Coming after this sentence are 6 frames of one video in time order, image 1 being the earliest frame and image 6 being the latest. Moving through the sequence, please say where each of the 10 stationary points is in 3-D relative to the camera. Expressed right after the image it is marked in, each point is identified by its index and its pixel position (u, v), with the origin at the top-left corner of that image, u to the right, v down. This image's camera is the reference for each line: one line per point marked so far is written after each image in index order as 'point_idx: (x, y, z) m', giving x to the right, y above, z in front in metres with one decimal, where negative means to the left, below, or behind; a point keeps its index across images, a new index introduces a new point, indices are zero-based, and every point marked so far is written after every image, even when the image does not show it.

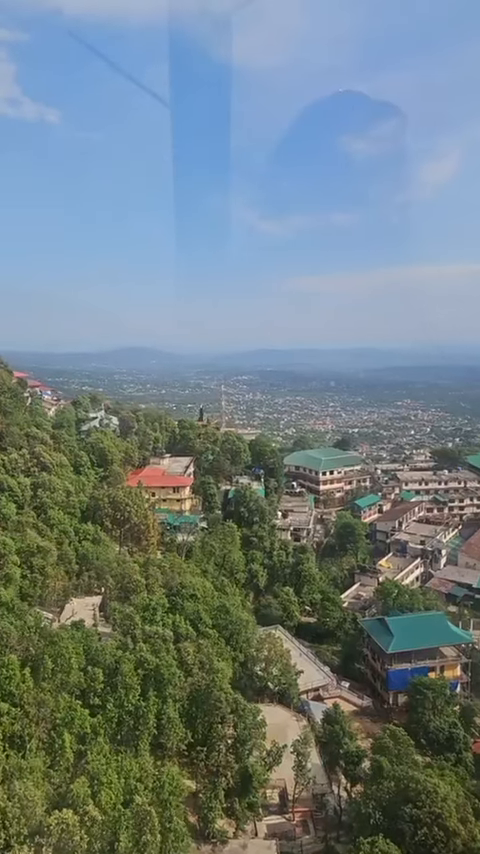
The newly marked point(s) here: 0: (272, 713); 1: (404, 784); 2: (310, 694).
0: (+0.6, -6.0, +13.9) m
1: (+2.2, -4.9, +9.1) m
2: (+1.7, -6.5, +16.1) m
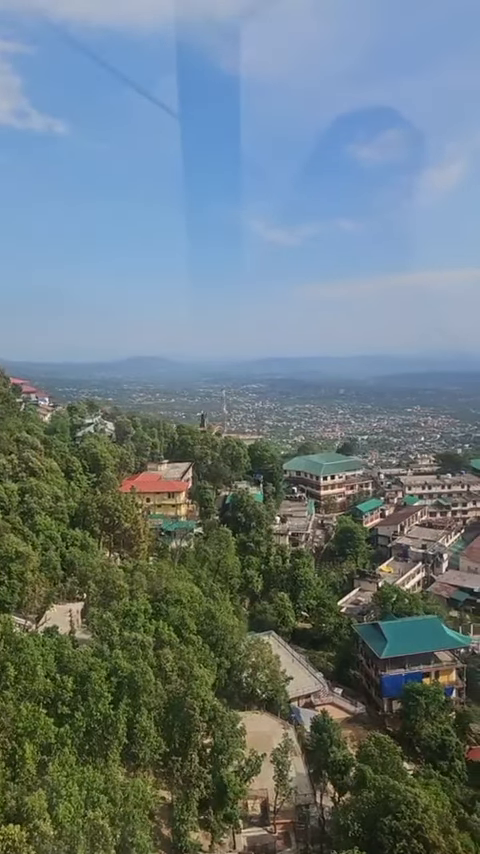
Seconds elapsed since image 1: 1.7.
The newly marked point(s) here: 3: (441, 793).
0: (+0.4, -6.0, +13.5) m
1: (+1.9, -4.8, +8.8) m
2: (+1.4, -6.5, +15.7) m
3: (+3.0, -5.5, +10.0) m
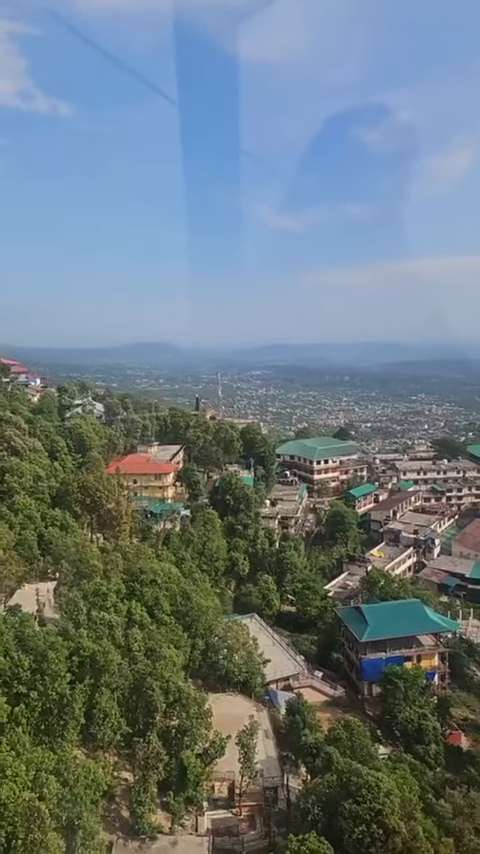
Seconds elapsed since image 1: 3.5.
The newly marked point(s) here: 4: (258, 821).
0: (-0.2, -5.5, +13.3) m
1: (+1.4, -4.5, +8.6) m
2: (+0.9, -6.0, +15.5) m
3: (+2.5, -5.2, +9.8) m
4: (+0.3, -5.9, +9.9) m
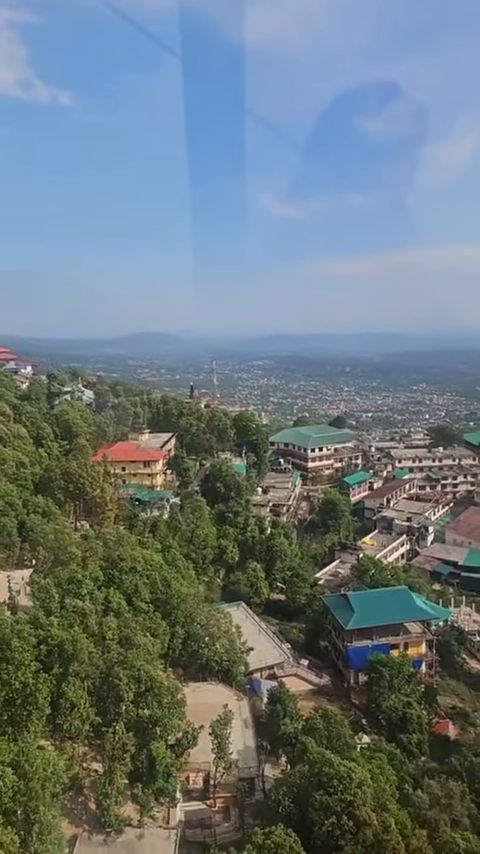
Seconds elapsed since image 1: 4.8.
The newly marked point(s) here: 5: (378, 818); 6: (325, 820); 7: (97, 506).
0: (-0.6, -5.2, +13.1) m
1: (+1.0, -4.2, +8.3) m
2: (+0.5, -5.6, +15.3) m
3: (+2.1, -4.9, +9.6) m
4: (-0.1, -5.6, +9.7) m
5: (+1.6, -4.6, +7.8) m
6: (+1.0, -4.6, +7.7) m
7: (-4.2, -2.3, +19.4) m
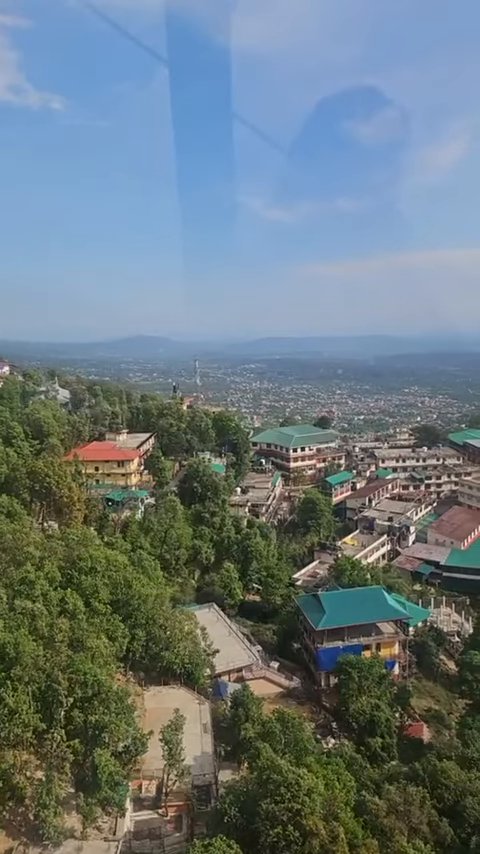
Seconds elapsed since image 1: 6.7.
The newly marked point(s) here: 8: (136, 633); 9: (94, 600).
0: (-1.3, -5.1, +12.7) m
1: (+0.3, -4.1, +7.9) m
2: (-0.2, -5.5, +14.9) m
3: (+1.4, -4.8, +9.2) m
4: (-0.8, -5.5, +9.3) m
5: (+1.0, -4.4, +7.4) m
6: (+0.3, -4.4, +7.3) m
7: (-5.0, -2.2, +19.0) m
8: (-2.0, -4.0, +12.9) m
9: (-2.8, -3.3, +12.6) m
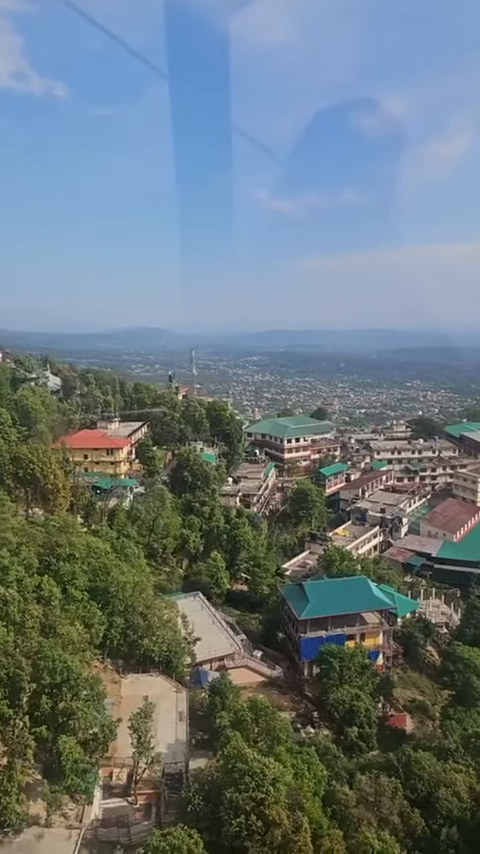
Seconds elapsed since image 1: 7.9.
0: (-1.7, -4.8, +12.6) m
1: (-0.1, -3.9, +7.8) m
2: (-0.6, -5.3, +14.8) m
3: (+1.0, -4.6, +9.1) m
4: (-1.2, -5.3, +9.2) m
5: (+0.6, -4.2, +7.2) m
6: (-0.1, -4.3, +7.2) m
7: (-5.4, -1.9, +18.8) m
8: (-2.4, -3.7, +12.8) m
9: (-3.2, -3.0, +12.5) m
